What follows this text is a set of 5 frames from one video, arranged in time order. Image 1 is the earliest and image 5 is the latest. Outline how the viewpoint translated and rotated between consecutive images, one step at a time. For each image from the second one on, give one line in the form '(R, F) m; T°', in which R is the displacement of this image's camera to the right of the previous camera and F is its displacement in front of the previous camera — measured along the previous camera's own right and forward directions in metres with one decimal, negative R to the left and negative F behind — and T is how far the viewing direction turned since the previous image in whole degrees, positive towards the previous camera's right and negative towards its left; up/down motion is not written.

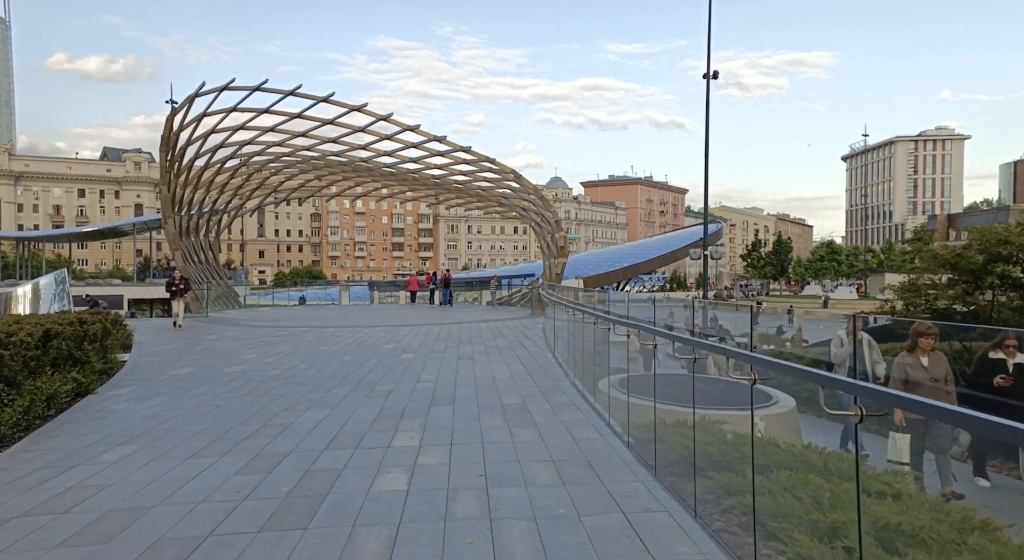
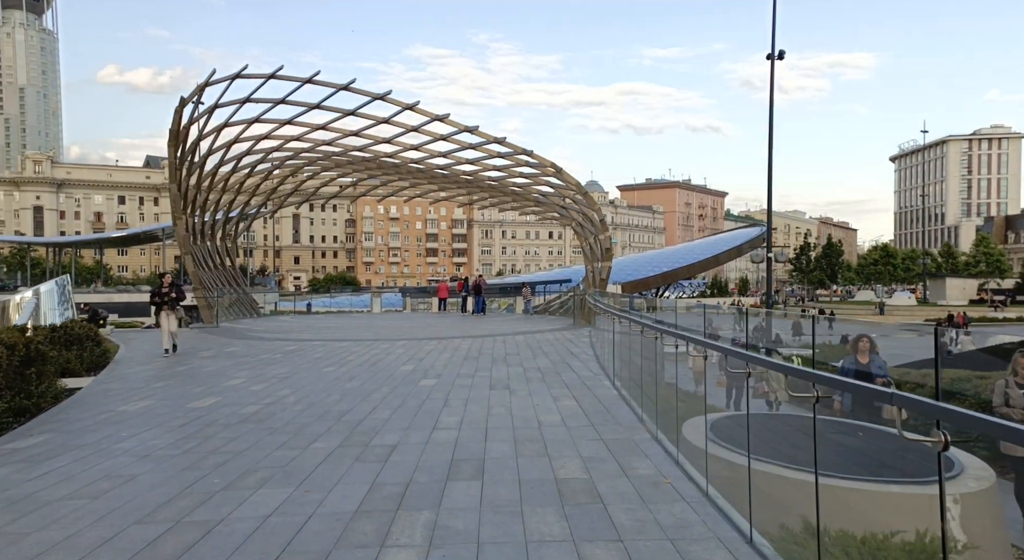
(-0.3, +2.9) m; -4°
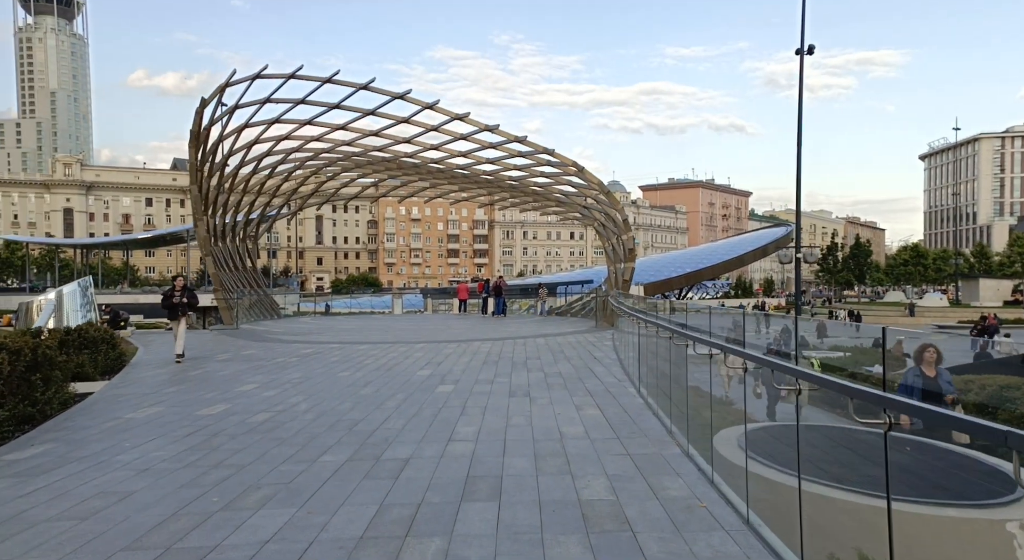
(0.0, +0.5) m; -2°
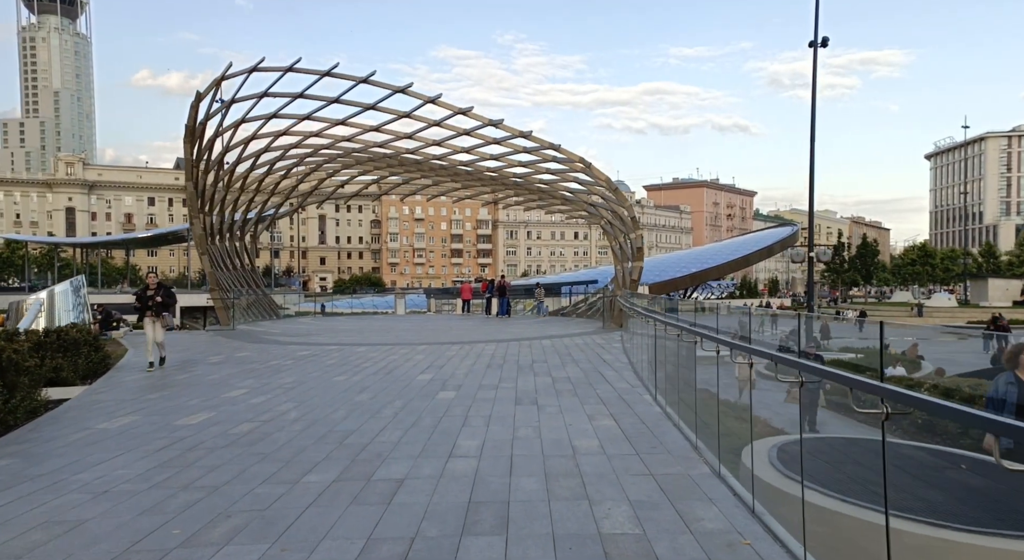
(0.0, +0.7) m; 0°
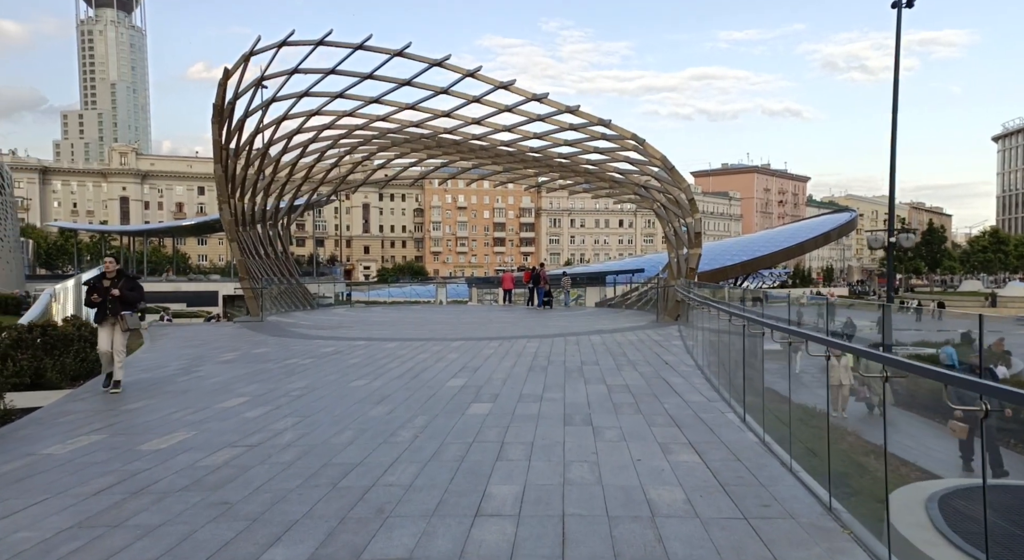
(-0.1, +1.9) m; -5°
